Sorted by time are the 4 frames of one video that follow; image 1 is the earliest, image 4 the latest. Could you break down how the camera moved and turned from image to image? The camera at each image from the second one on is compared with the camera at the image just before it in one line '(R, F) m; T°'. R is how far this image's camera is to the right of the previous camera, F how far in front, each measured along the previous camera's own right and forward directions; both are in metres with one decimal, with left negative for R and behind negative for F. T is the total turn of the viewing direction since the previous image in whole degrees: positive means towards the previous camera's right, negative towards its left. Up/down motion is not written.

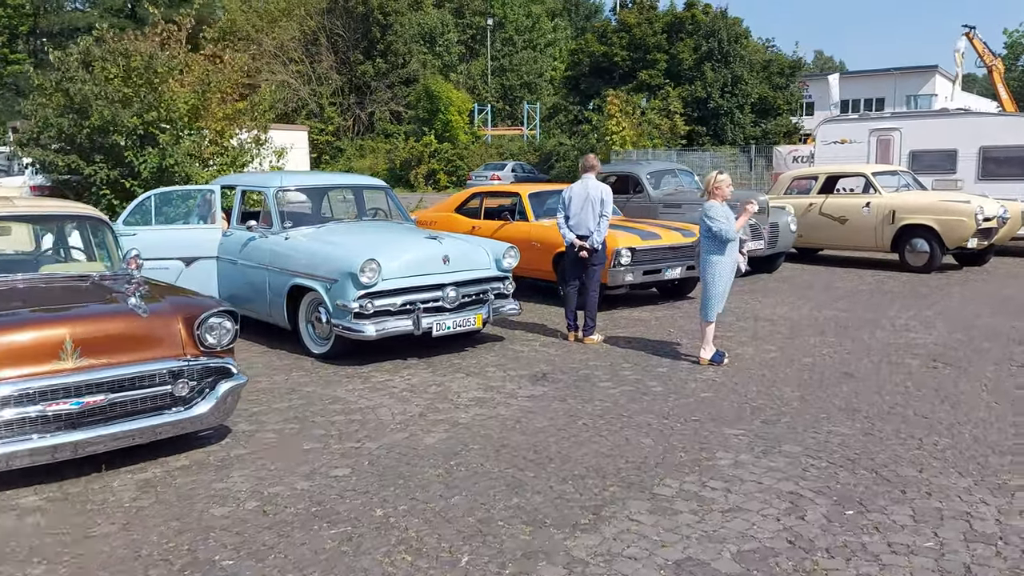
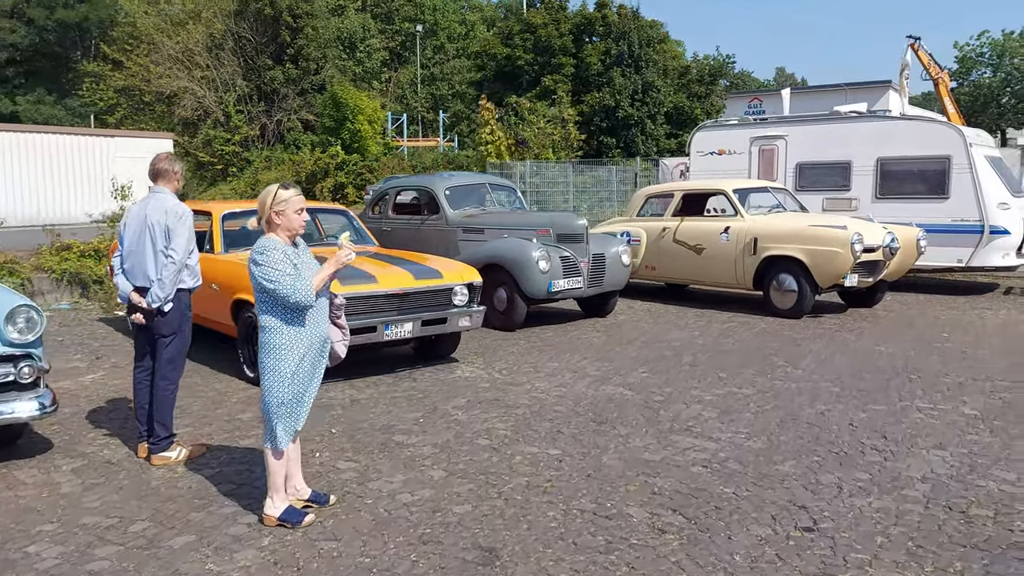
(+2.6, +3.0) m; +2°
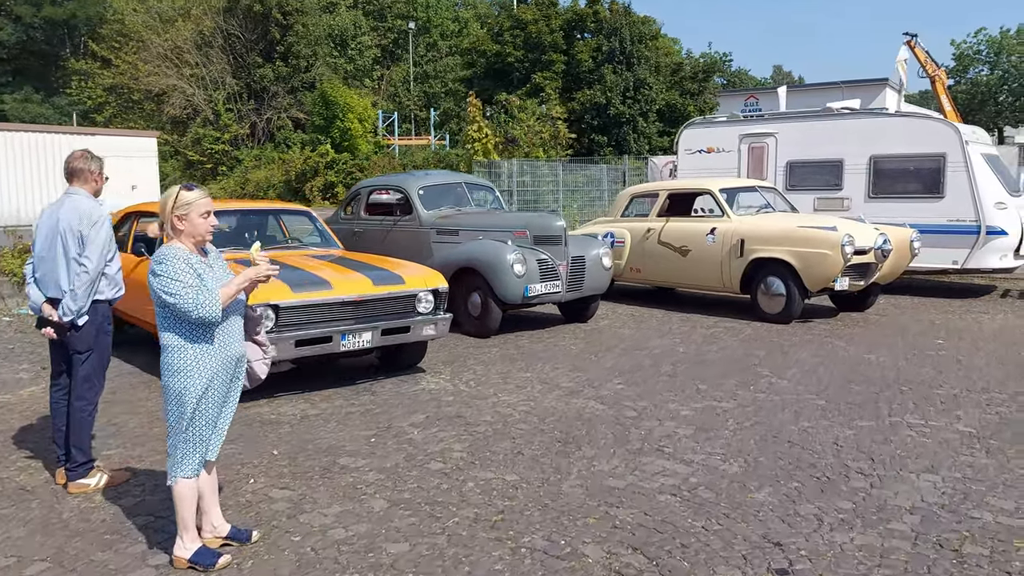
(+0.2, +0.4) m; 0°
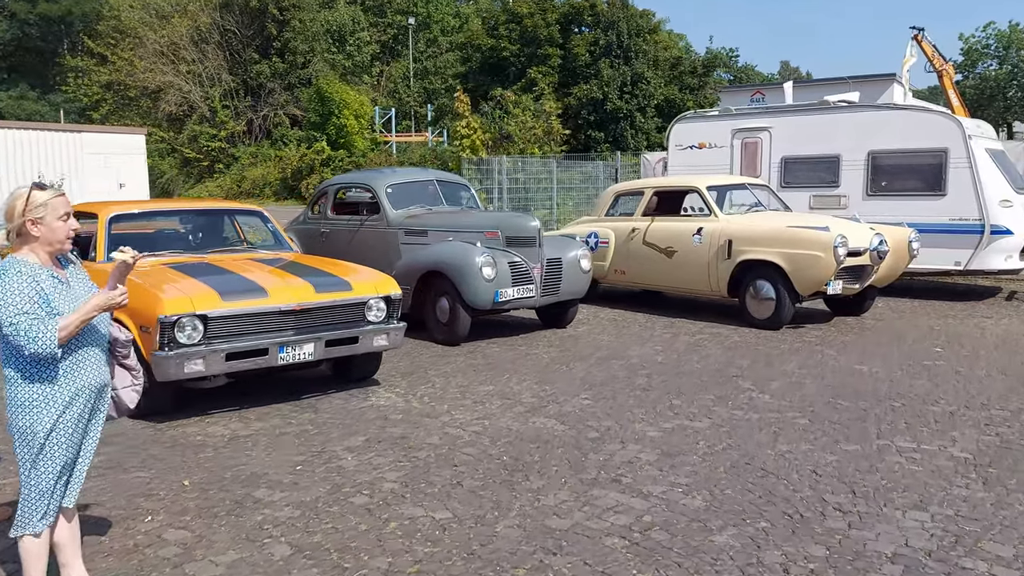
(+0.4, +0.6) m; 0°
